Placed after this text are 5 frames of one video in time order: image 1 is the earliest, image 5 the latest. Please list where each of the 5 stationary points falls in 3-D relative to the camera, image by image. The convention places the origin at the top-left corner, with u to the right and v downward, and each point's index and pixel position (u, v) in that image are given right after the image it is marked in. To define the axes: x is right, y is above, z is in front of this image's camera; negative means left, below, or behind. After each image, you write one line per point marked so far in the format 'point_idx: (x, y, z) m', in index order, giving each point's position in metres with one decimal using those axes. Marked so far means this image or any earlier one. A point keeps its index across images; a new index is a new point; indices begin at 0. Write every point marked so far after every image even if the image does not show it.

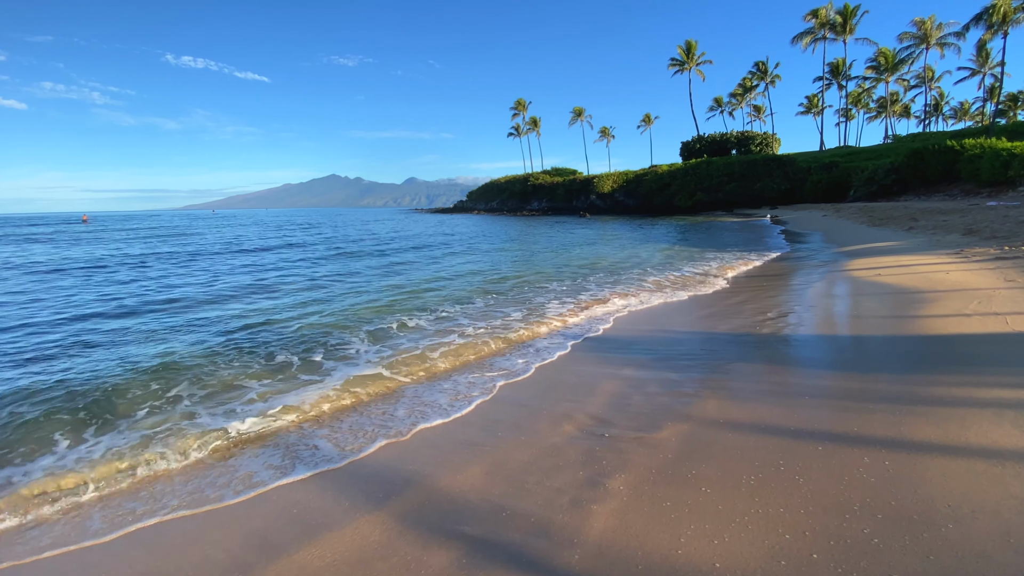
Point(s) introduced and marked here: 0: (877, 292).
0: (+5.0, -0.1, +7.7) m
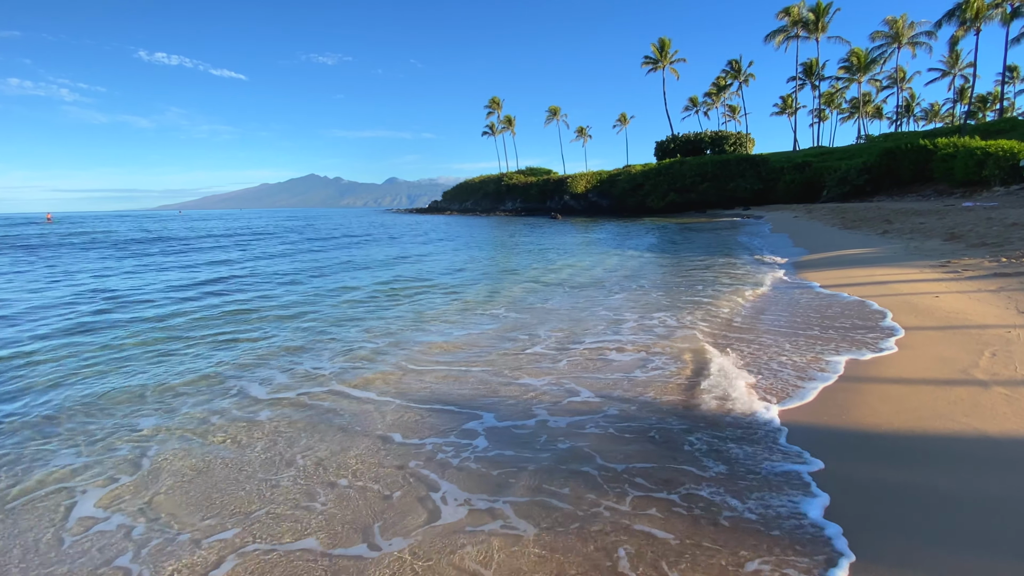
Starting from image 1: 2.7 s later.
0: (+3.3, -0.5, +5.6) m
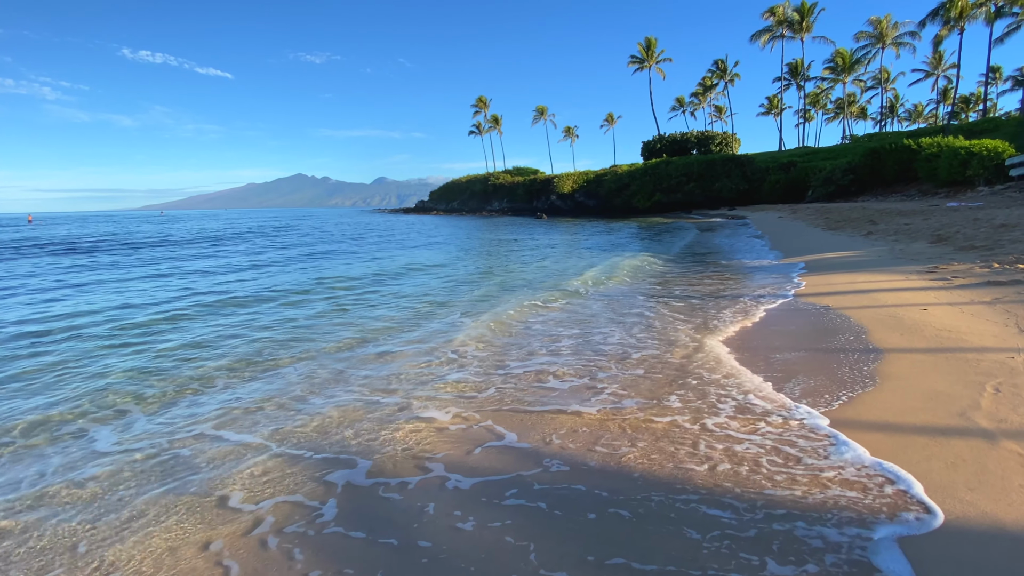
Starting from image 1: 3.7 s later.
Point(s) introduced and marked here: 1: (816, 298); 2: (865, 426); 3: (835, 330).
0: (+2.6, -0.6, +4.9) m
1: (+4.1, -0.1, +7.4) m
2: (+2.1, -0.8, +3.2) m
3: (+3.2, -0.4, +5.5) m
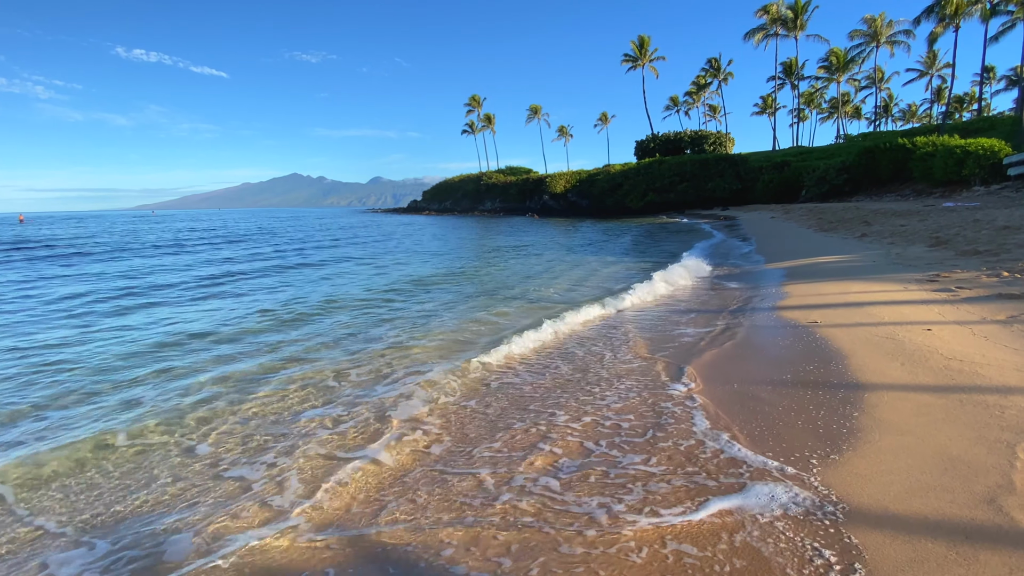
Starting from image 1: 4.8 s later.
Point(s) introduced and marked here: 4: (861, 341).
0: (+2.0, -0.7, +4.0) m
1: (+3.4, -0.3, +6.5) m
2: (+1.5, -0.9, +2.3) m
3: (+2.6, -0.6, +4.6) m
4: (+3.2, -0.5, +4.9) m
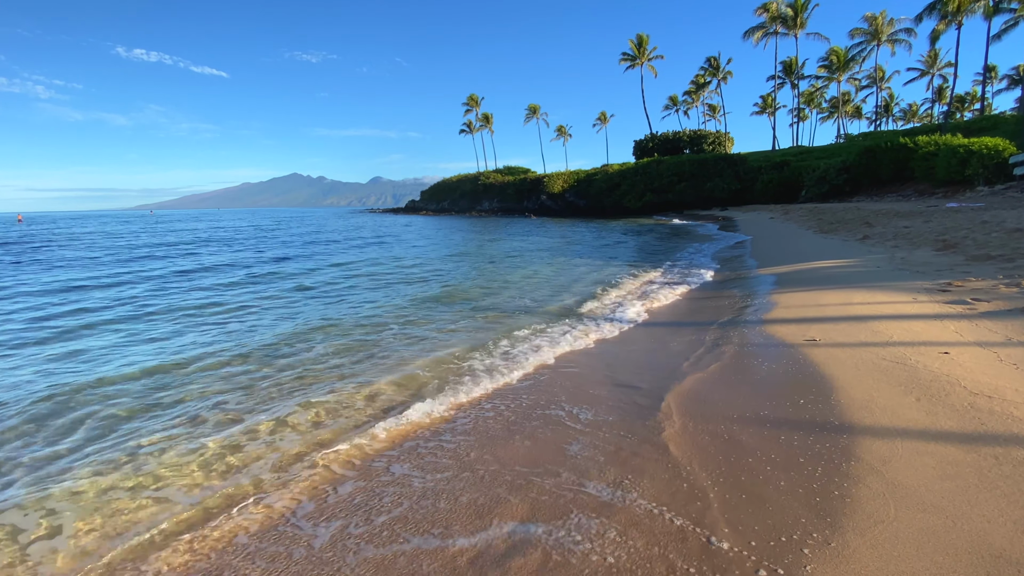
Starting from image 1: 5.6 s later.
0: (+1.6, -0.8, +3.3) m
1: (+3.0, -0.4, +5.8) m
2: (+1.1, -1.0, +1.6) m
3: (+2.2, -0.7, +3.9) m
4: (+2.8, -0.6, +4.2) m
